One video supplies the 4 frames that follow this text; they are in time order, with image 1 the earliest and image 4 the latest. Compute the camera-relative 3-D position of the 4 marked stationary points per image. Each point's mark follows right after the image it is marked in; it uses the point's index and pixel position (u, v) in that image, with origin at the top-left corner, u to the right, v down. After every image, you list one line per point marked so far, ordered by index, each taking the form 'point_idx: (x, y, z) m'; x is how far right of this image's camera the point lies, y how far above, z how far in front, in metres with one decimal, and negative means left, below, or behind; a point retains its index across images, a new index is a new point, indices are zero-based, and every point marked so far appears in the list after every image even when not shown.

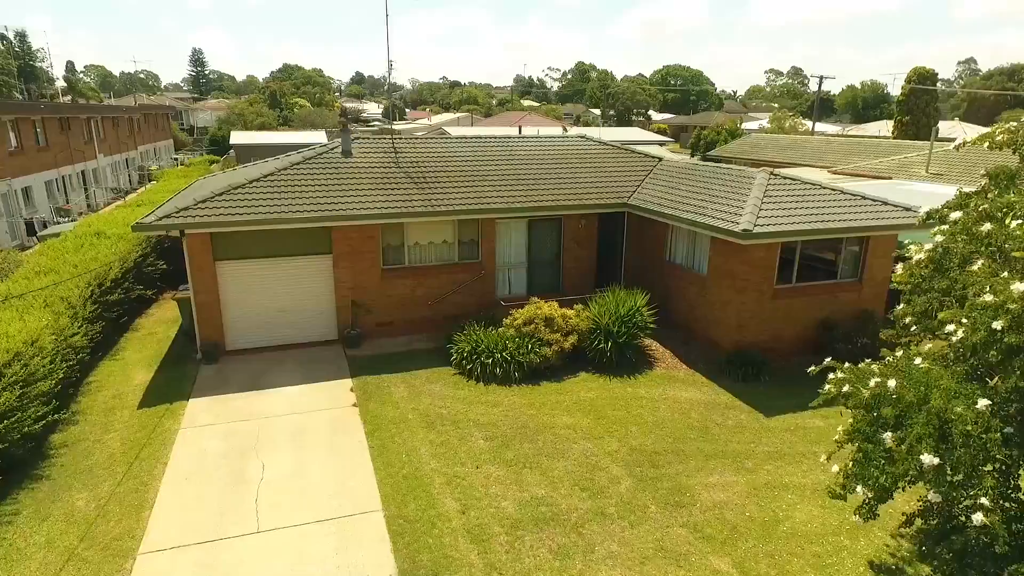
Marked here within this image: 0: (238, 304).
0: (-5.2, -0.3, +11.7) m
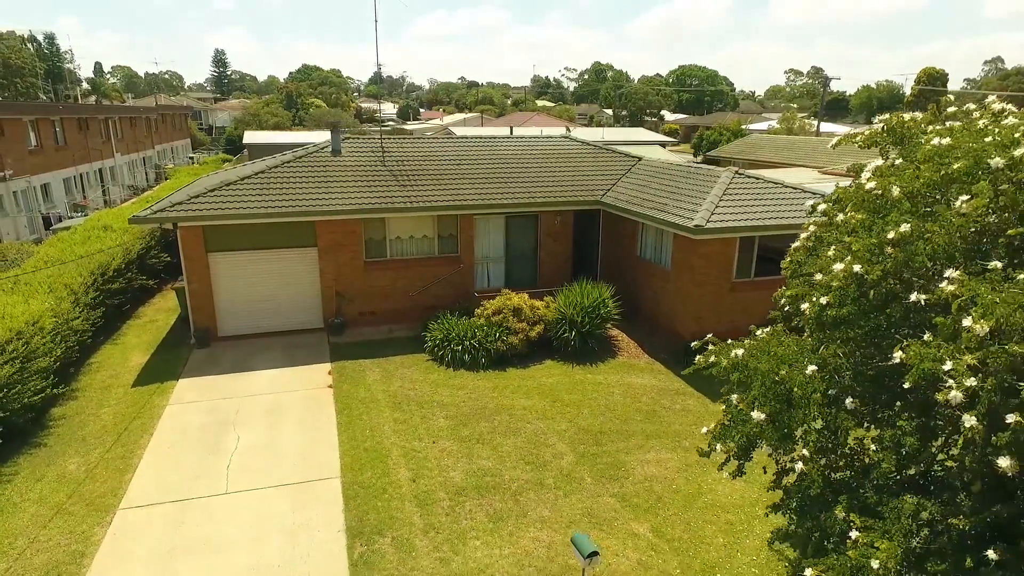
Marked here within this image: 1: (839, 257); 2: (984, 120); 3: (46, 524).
0: (-5.8, -0.1, +12.5) m
1: (+2.5, +0.2, +4.6) m
2: (+3.3, +1.2, +4.4) m
3: (-5.3, -2.7, +7.0) m
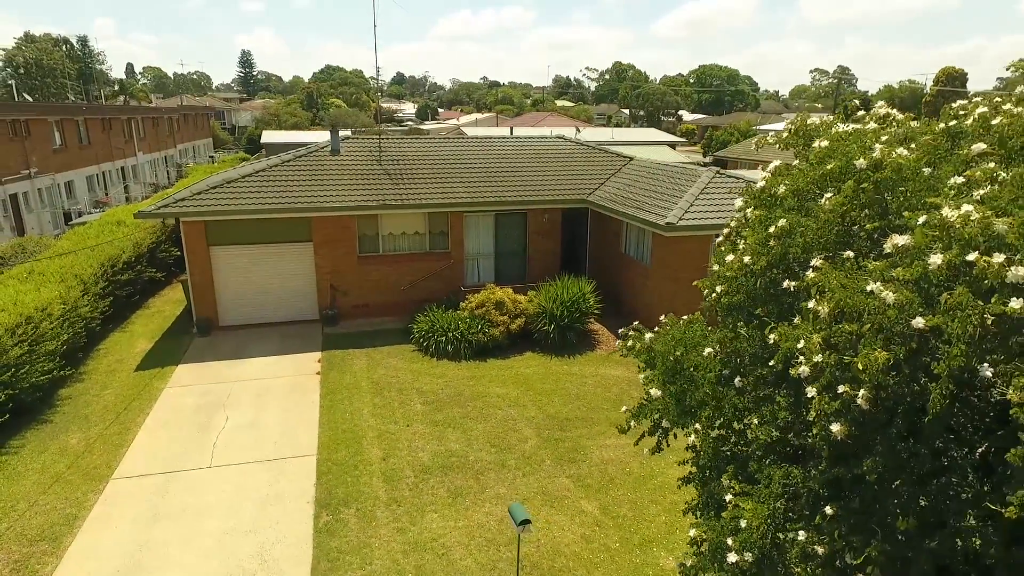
0: (-6.1, +0.1, +13.2) m
1: (+1.9, +0.3, +5.0) m
2: (+2.7, +1.3, +4.8) m
3: (-5.8, -2.5, +7.7) m
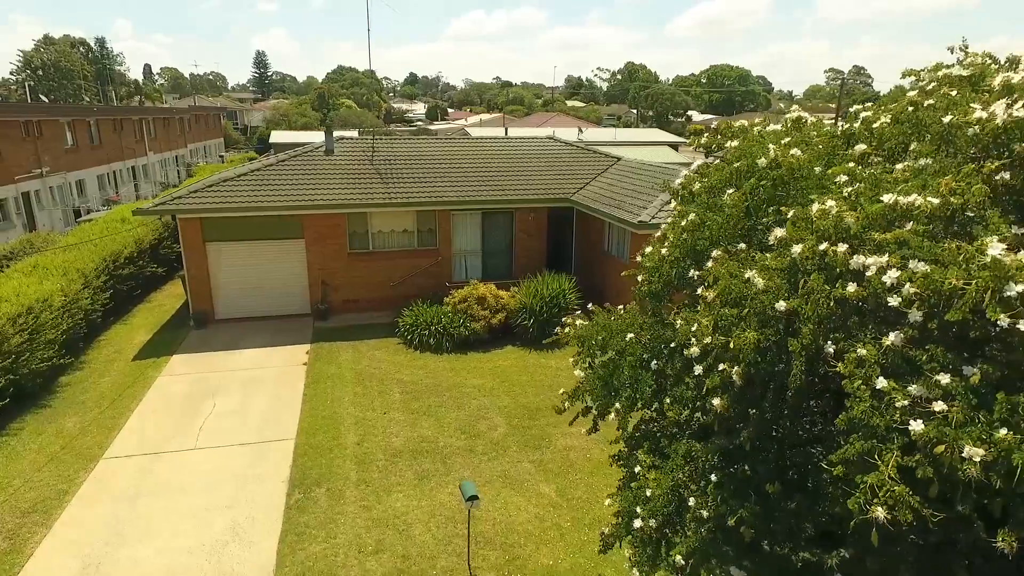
0: (-6.4, +0.2, +13.7) m
1: (+1.4, +0.4, +5.4) m
2: (+2.2, +1.3, +5.1) m
3: (-6.3, -2.4, +8.2) m
